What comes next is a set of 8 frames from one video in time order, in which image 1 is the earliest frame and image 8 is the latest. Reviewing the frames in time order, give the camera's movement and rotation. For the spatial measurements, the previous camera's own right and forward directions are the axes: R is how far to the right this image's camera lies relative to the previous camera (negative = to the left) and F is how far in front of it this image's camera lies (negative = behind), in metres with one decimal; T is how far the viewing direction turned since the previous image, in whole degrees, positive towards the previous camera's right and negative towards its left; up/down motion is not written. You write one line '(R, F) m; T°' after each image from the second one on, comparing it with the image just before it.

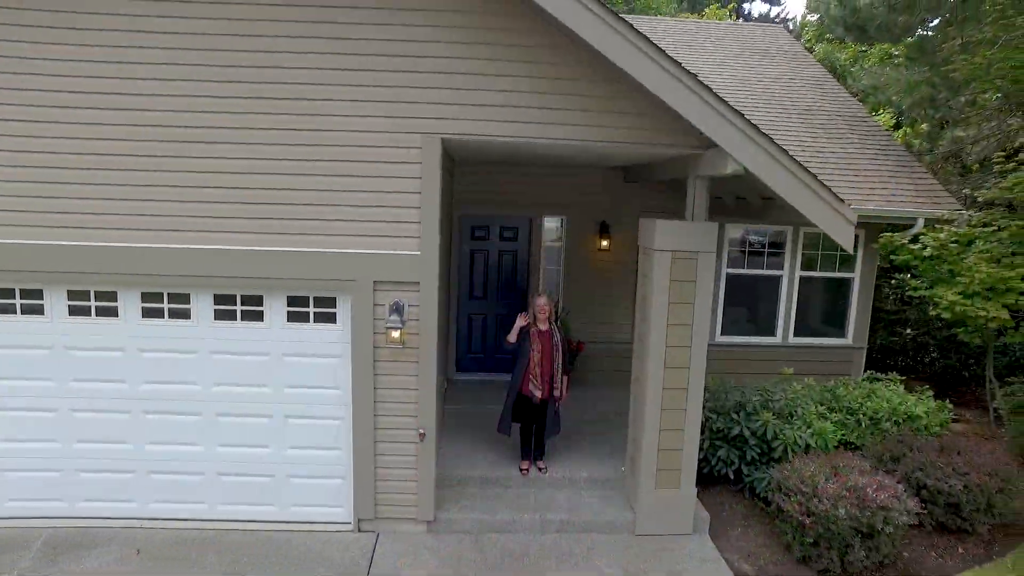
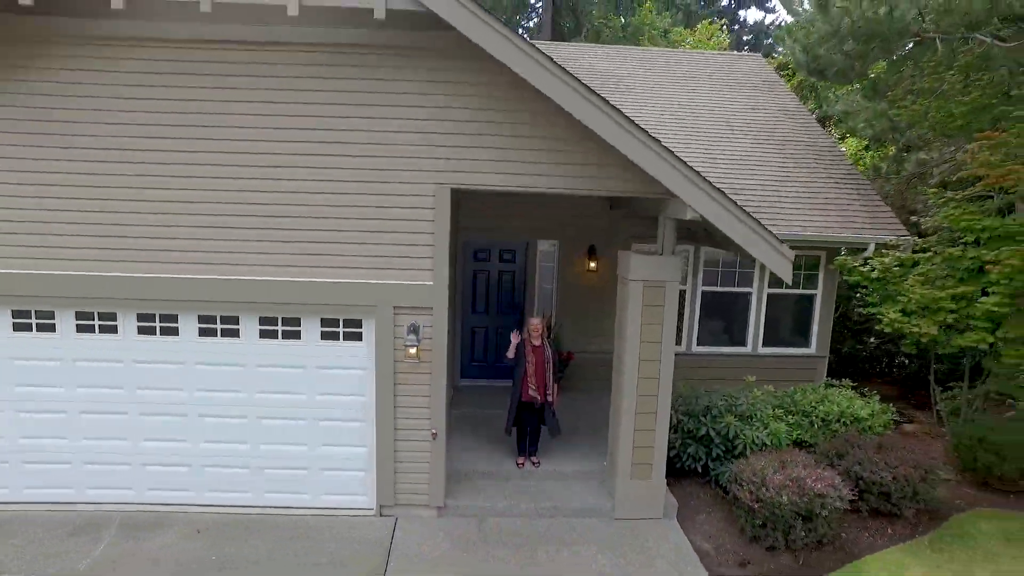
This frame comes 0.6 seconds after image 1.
(0.0, -0.8) m; 0°
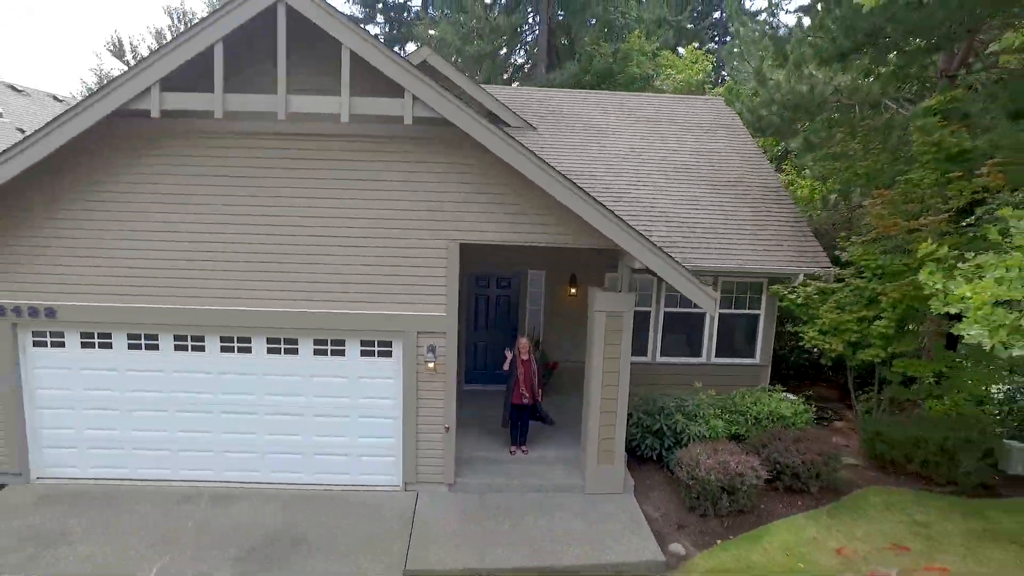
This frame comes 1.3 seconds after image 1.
(0.0, -1.6) m; 0°
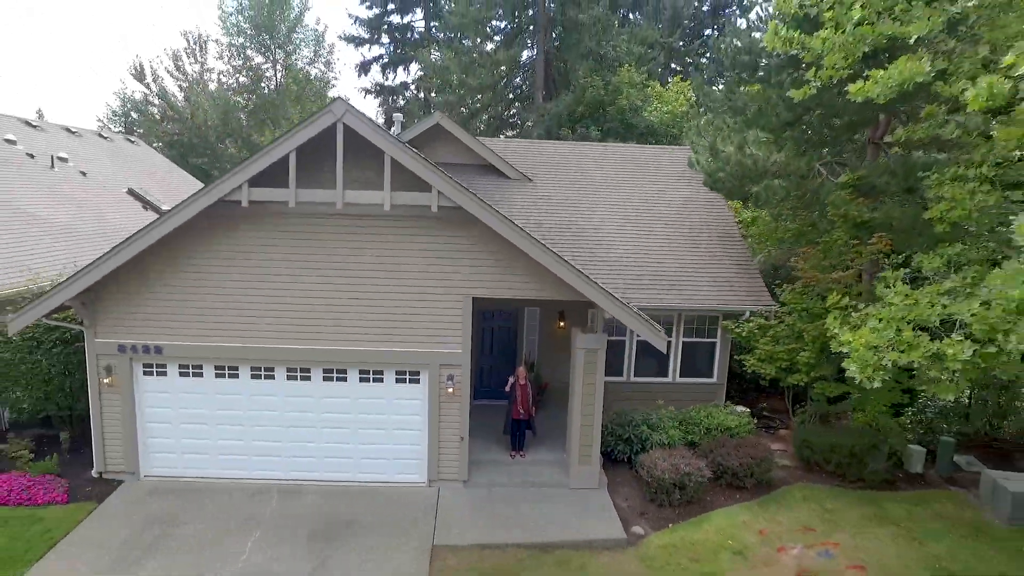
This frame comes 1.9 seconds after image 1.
(0.0, -2.0) m; 0°
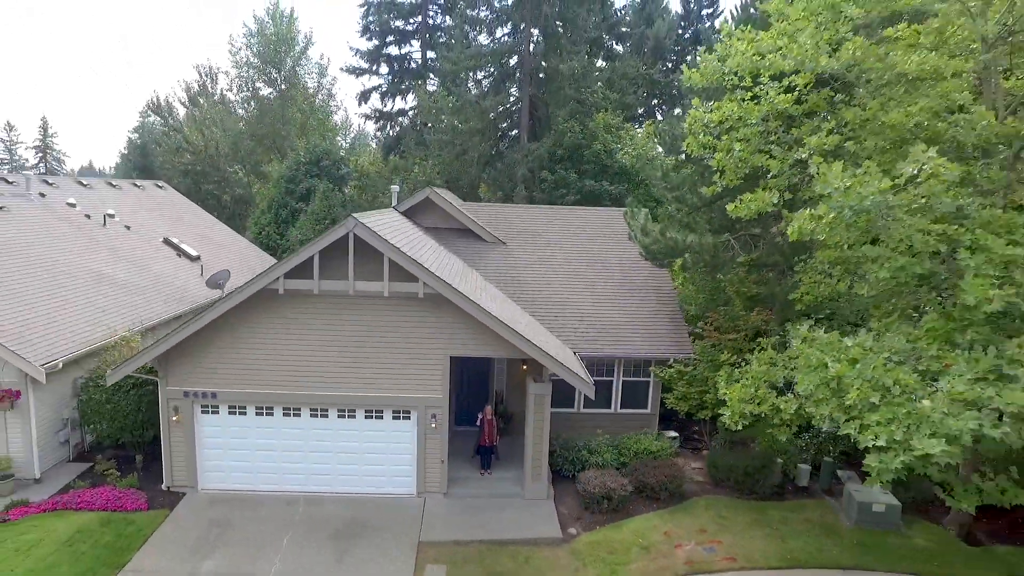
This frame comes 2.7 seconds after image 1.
(+0.3, -2.8) m; 0°
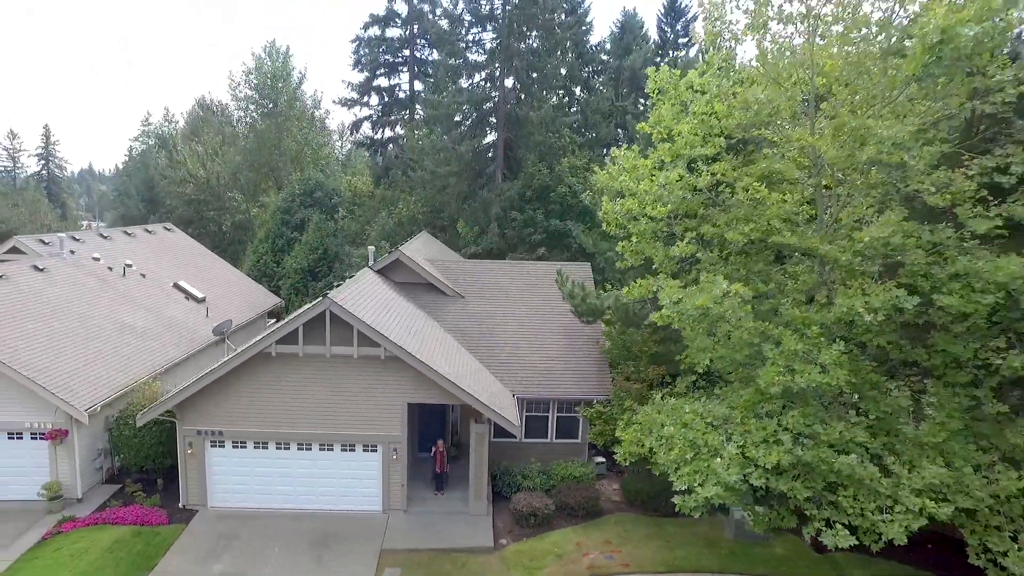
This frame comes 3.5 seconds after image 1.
(+0.7, -3.0) m; 0°
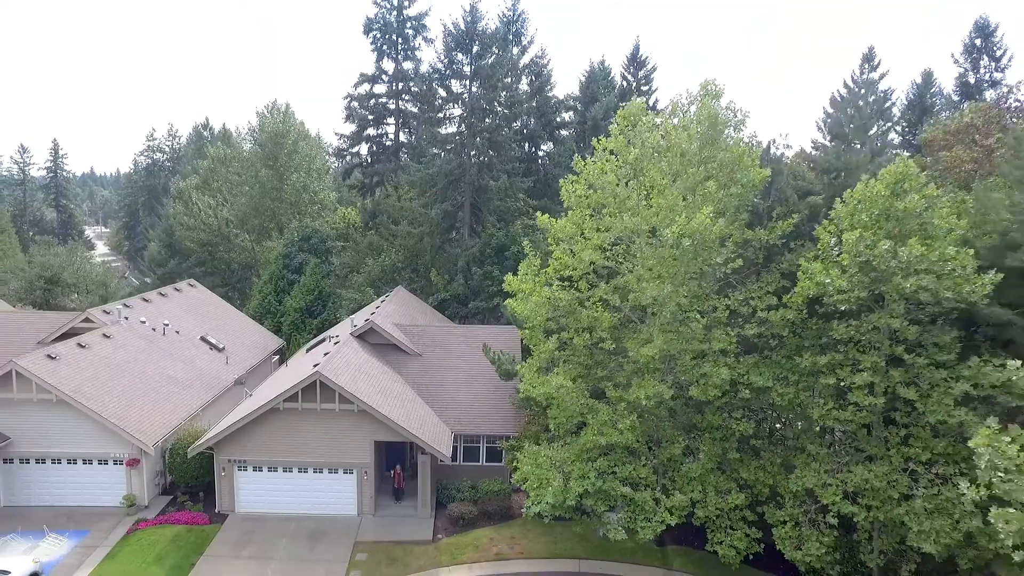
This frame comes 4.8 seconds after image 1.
(+1.2, -6.4) m; 0°
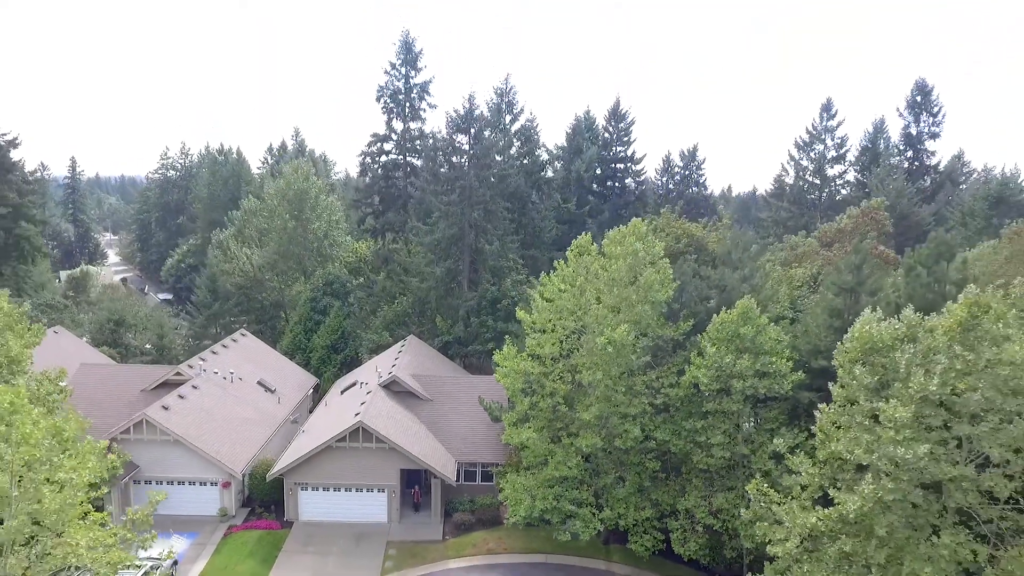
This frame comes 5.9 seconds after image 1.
(+0.3, -8.0) m; 0°
